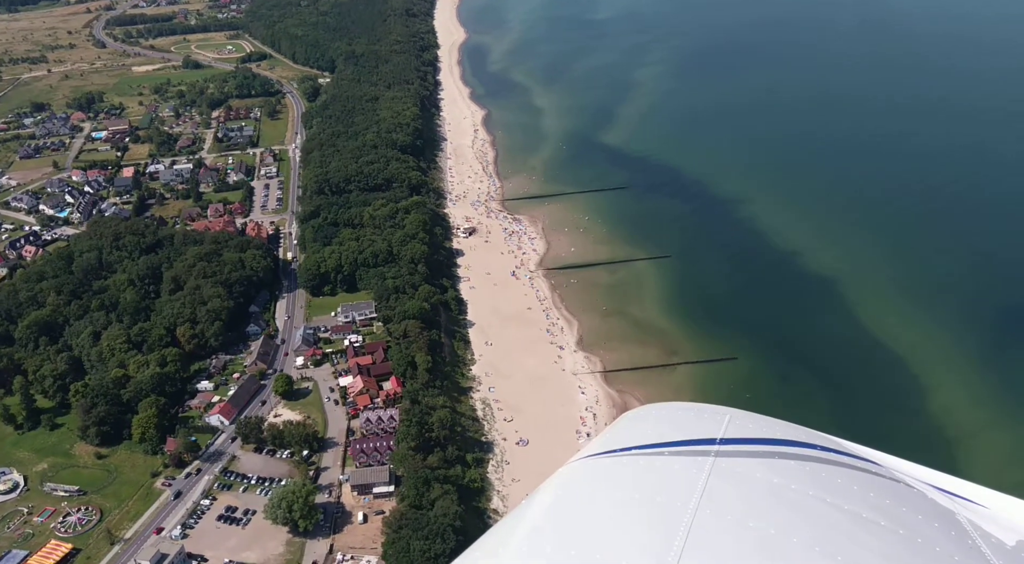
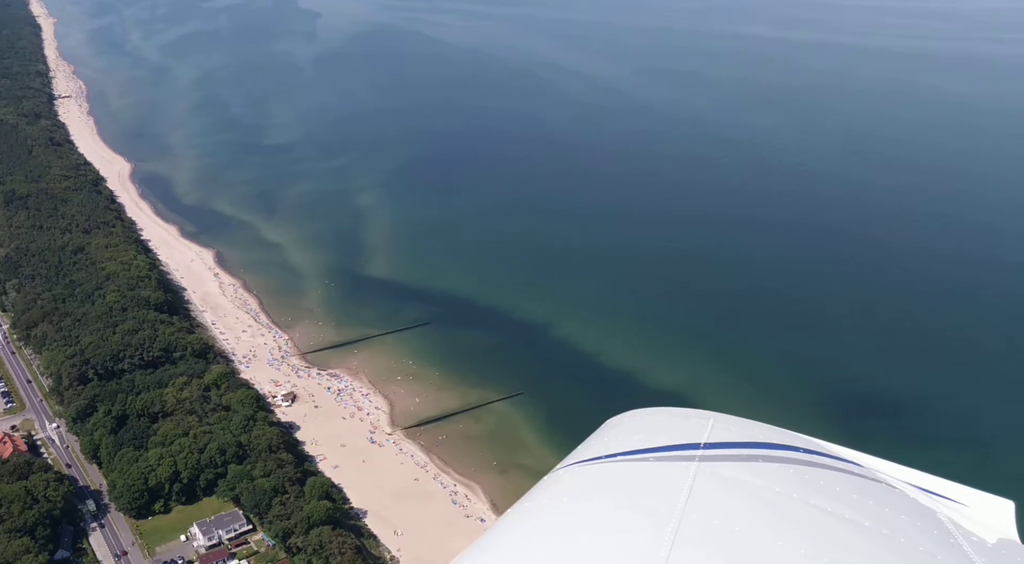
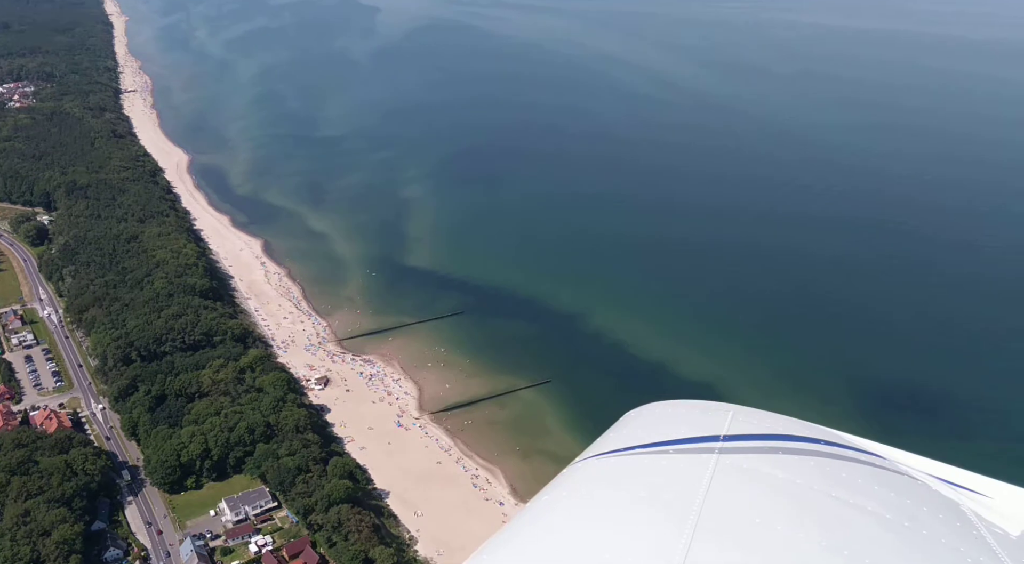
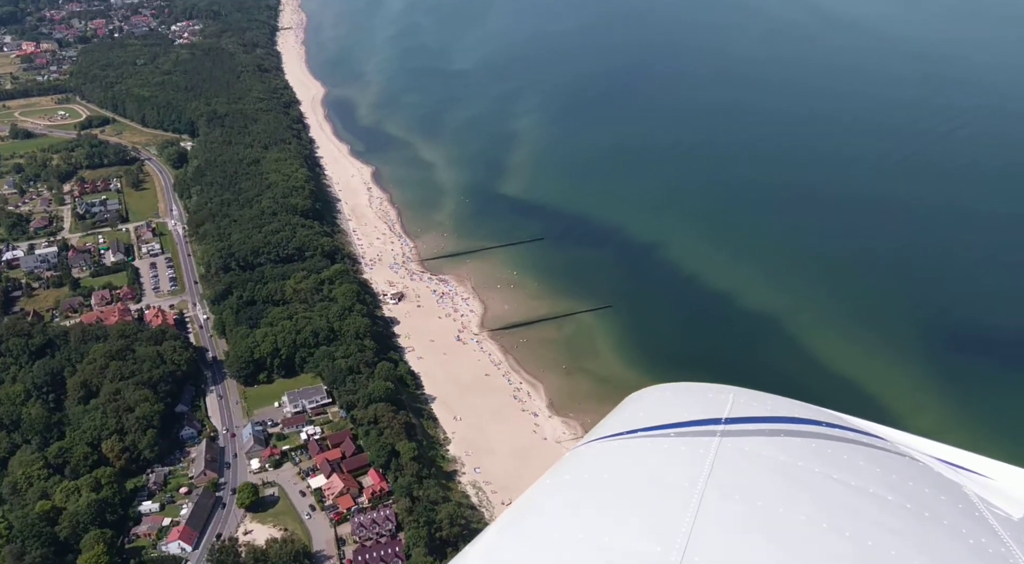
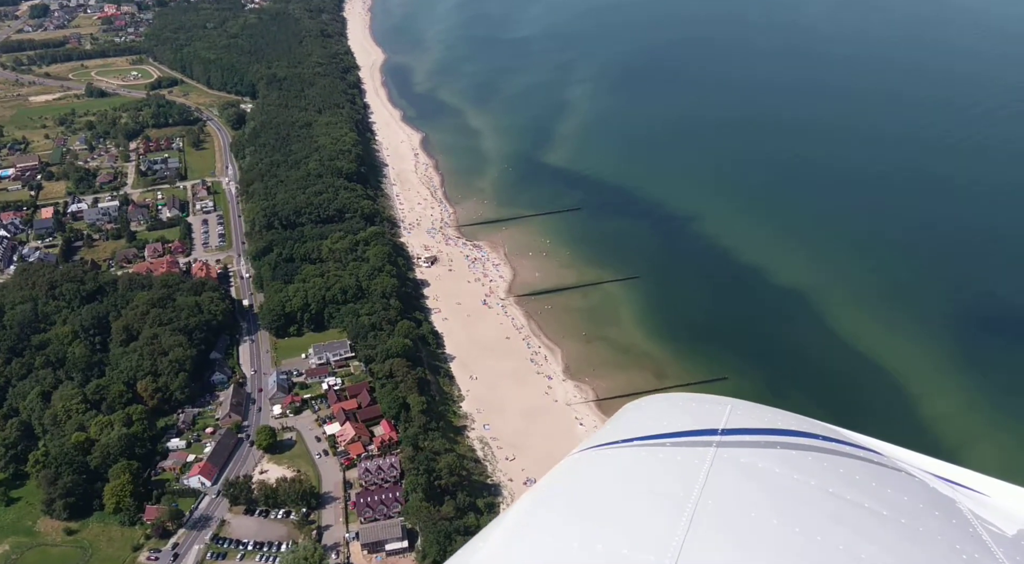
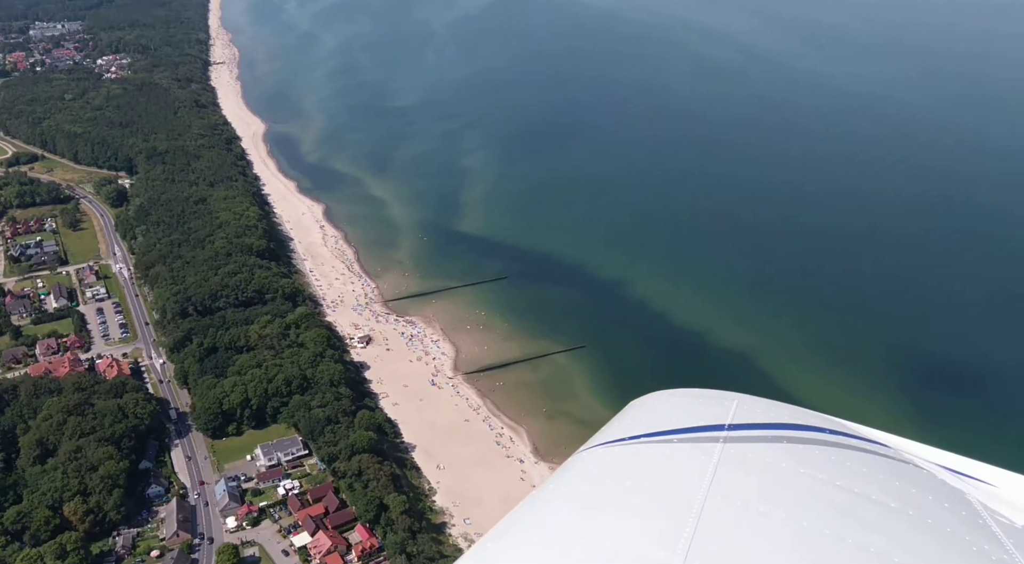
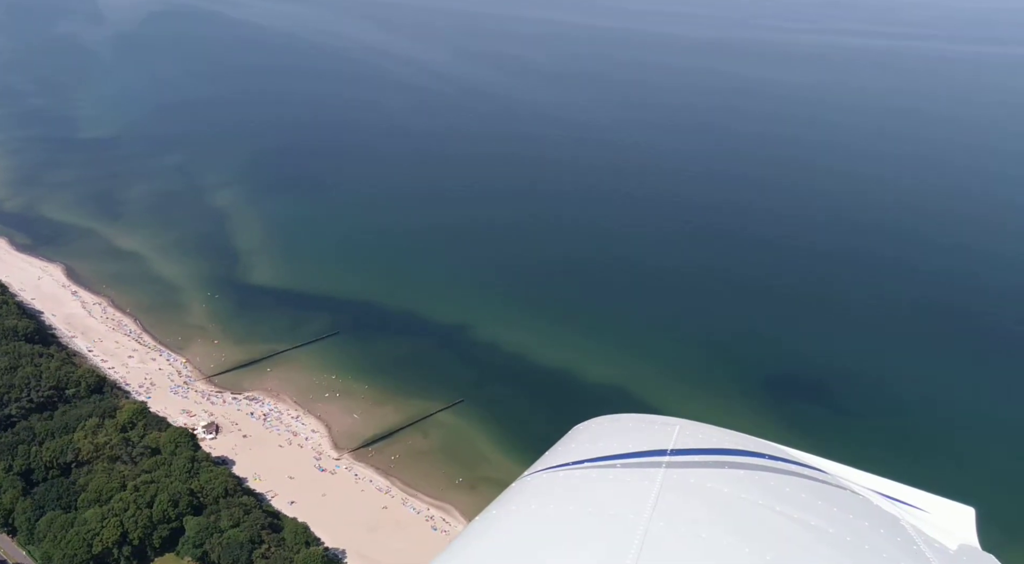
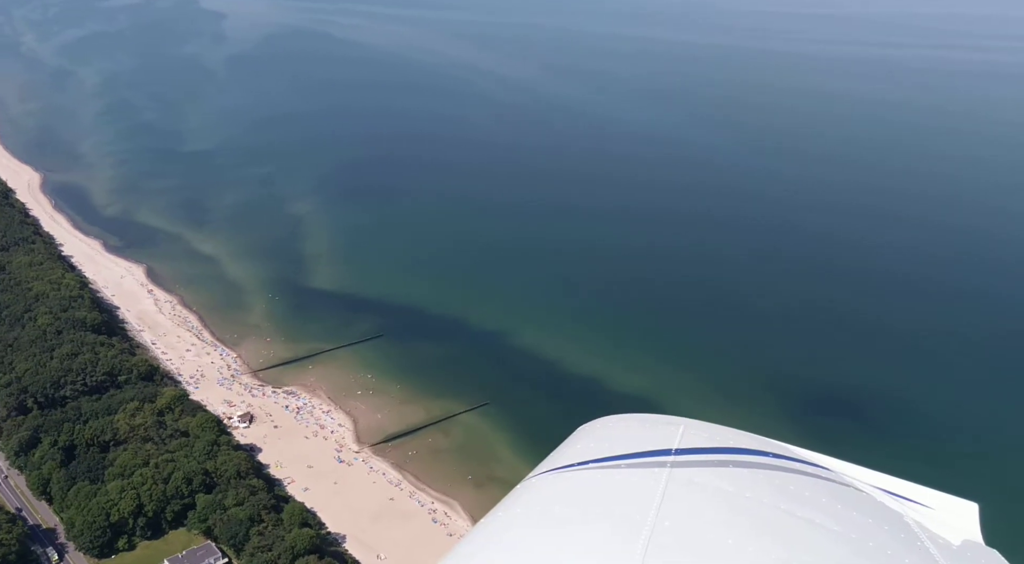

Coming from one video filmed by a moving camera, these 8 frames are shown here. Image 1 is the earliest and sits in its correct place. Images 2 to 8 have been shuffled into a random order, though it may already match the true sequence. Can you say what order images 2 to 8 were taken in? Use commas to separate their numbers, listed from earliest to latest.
5, 4, 6, 3, 2, 8, 7
